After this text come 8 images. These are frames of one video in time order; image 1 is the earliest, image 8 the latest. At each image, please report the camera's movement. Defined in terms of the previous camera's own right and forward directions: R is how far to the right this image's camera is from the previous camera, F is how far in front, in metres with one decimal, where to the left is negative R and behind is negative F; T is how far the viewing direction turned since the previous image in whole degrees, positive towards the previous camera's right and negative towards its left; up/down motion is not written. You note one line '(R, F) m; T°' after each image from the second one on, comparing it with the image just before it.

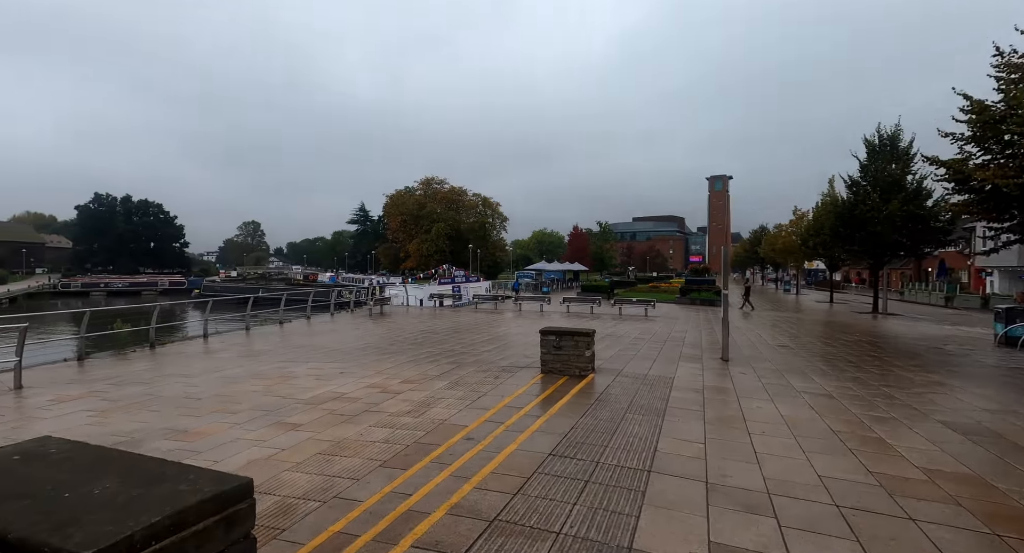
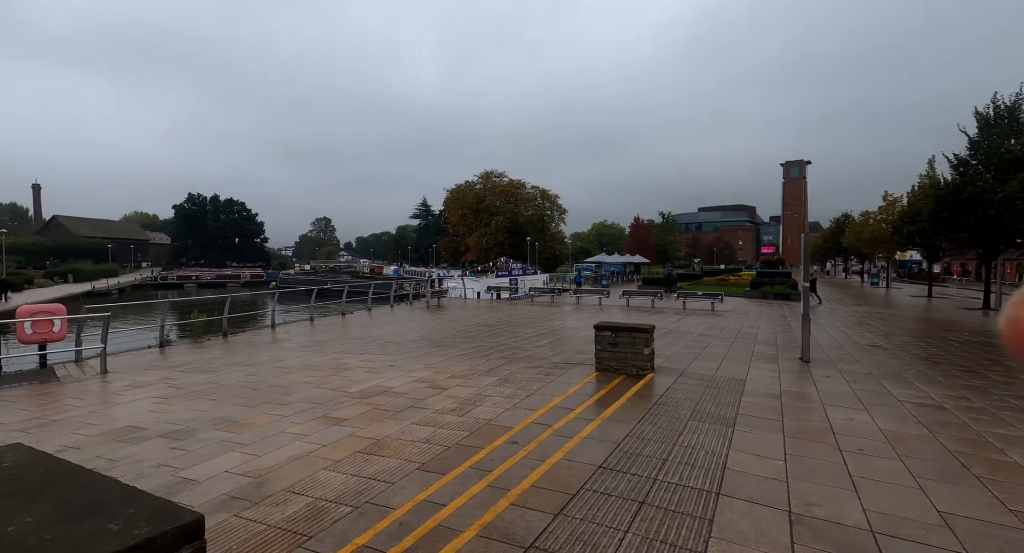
(+0.1, +0.5) m; -7°
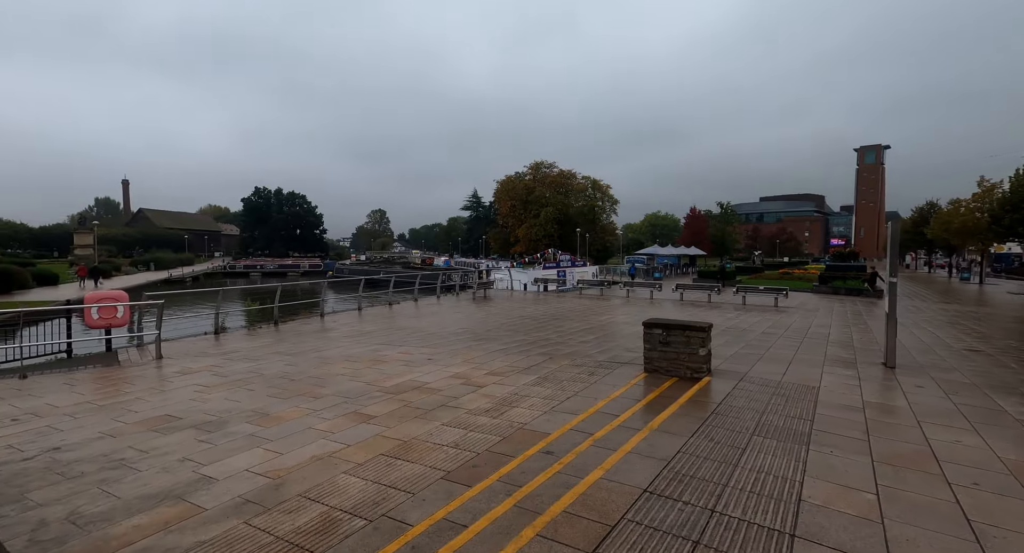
(+0.1, +0.5) m; -5°
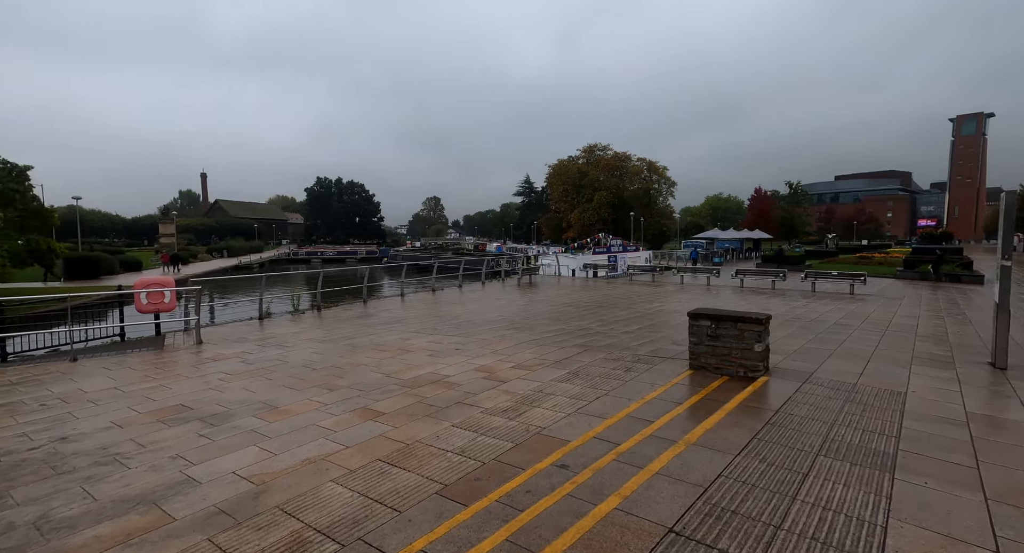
(+0.4, +0.7) m; -6°
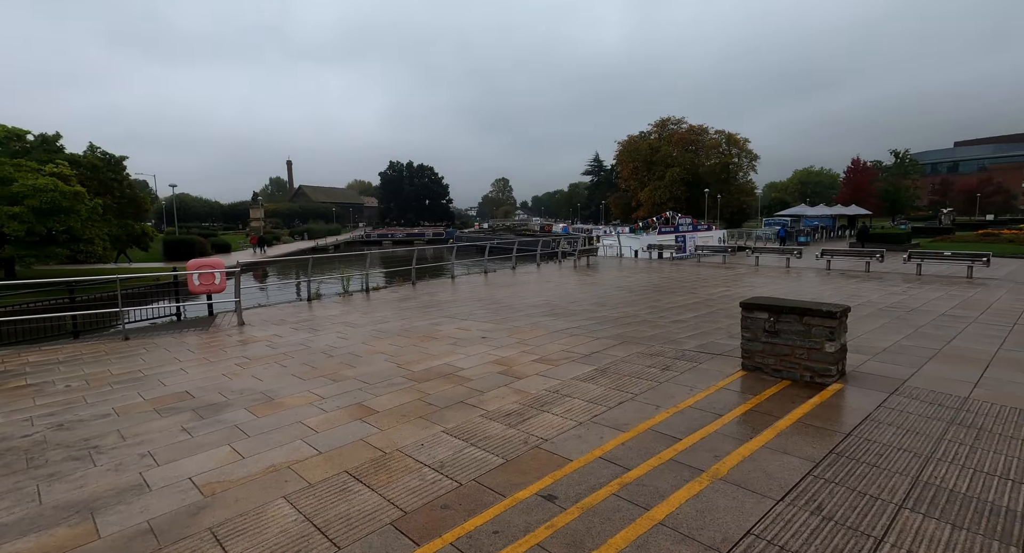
(+0.6, +0.9) m; -8°
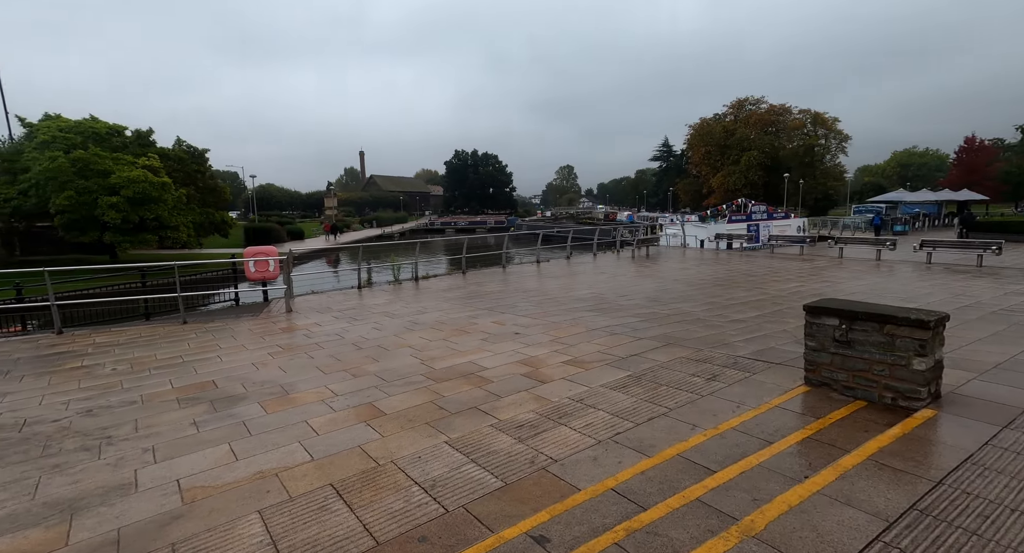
(+0.4, +0.5) m; -7°
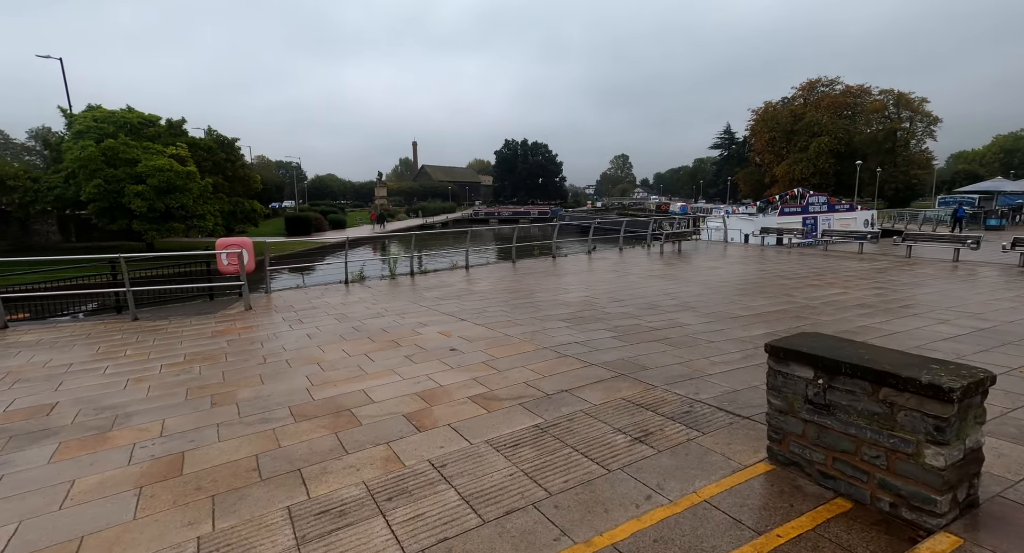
(+1.3, +1.3) m; -5°
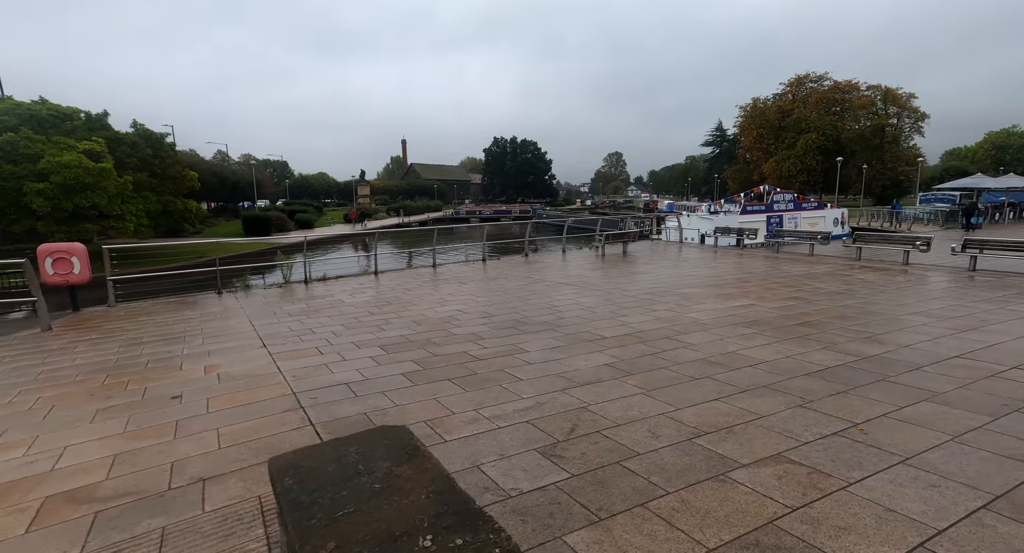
(+2.3, +1.3) m; +1°
